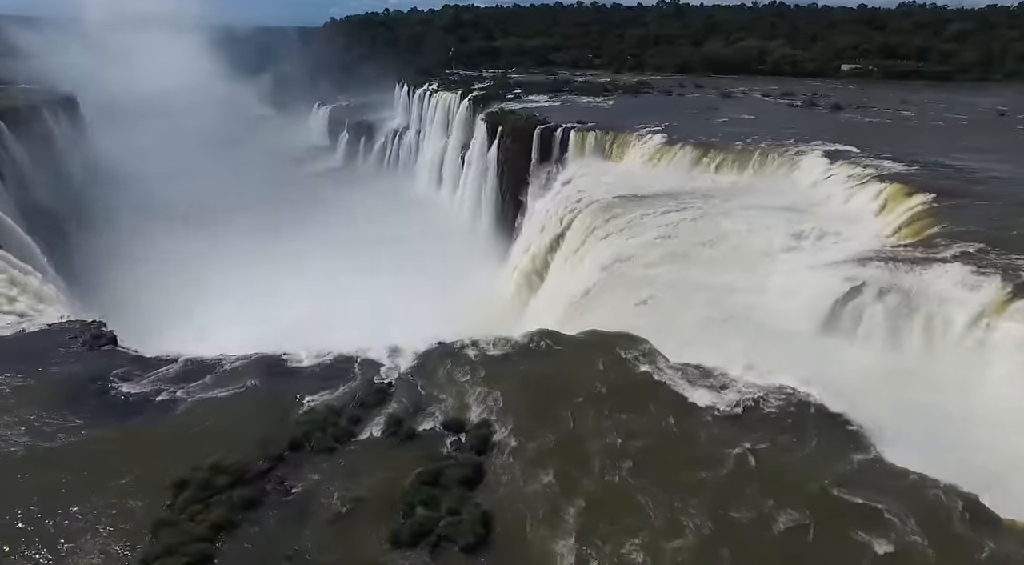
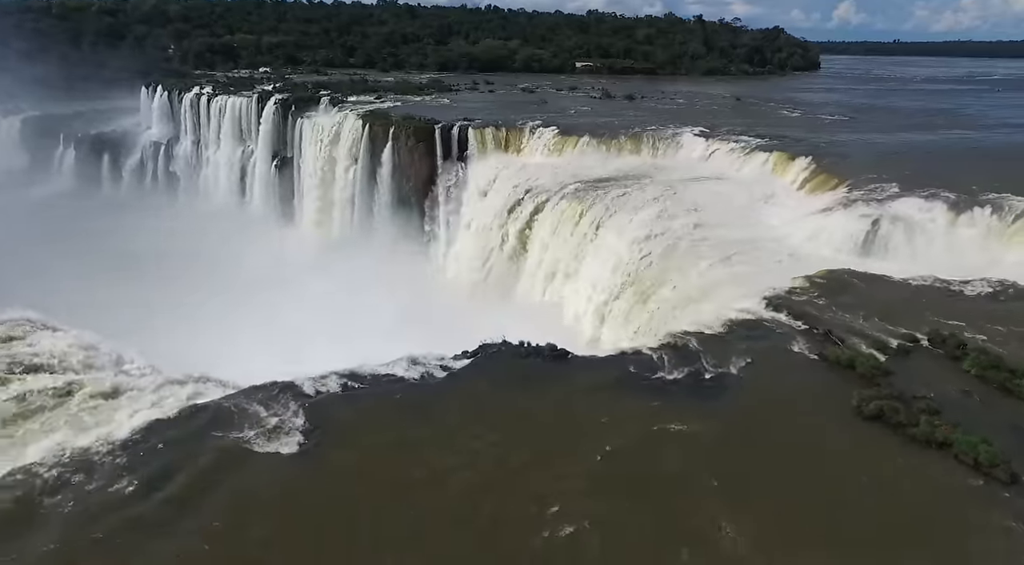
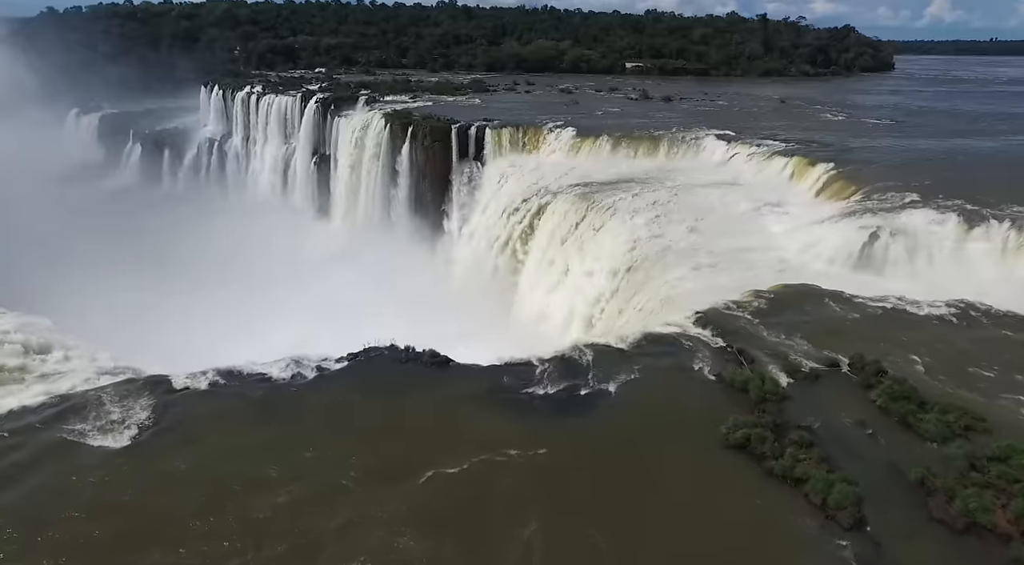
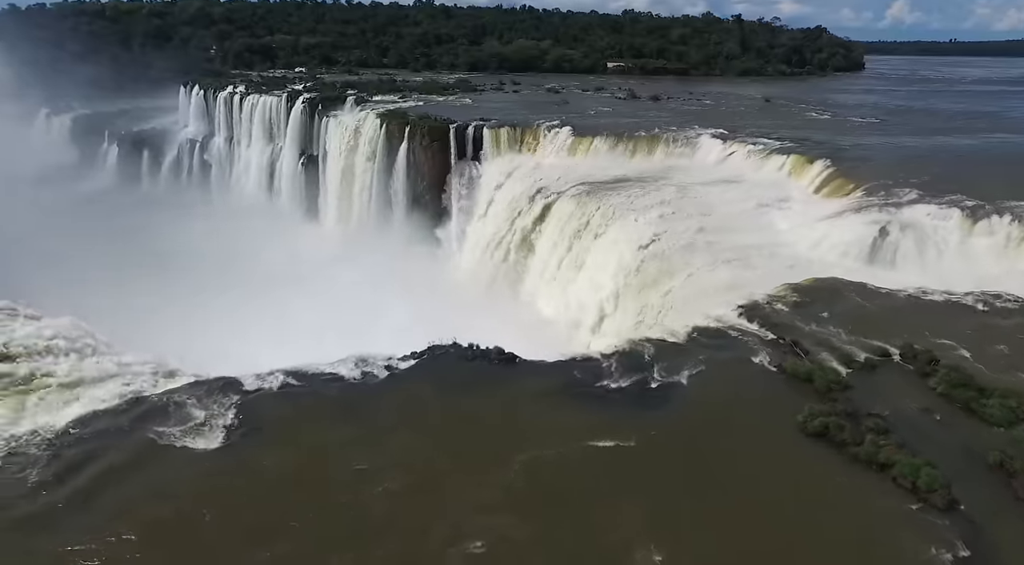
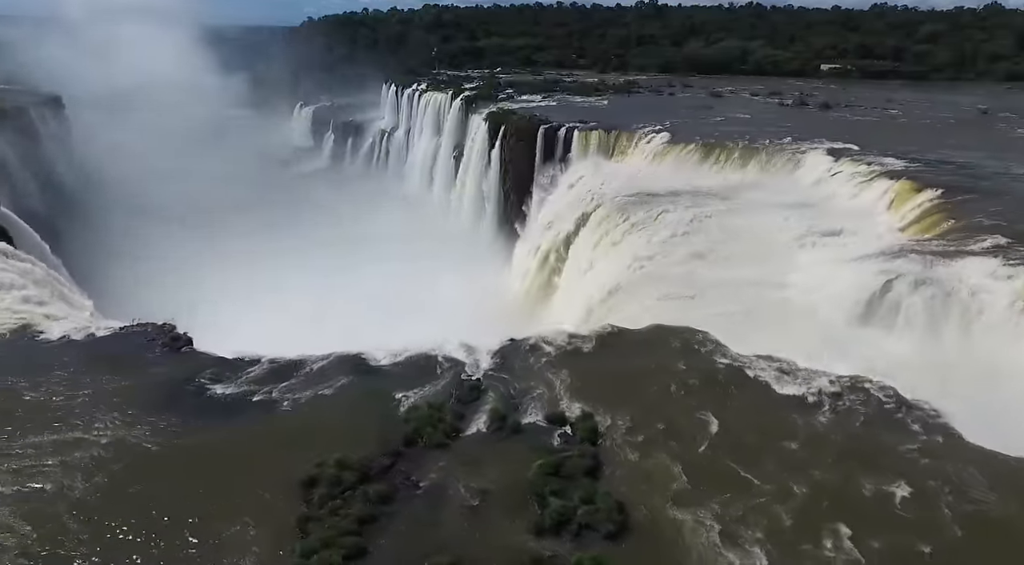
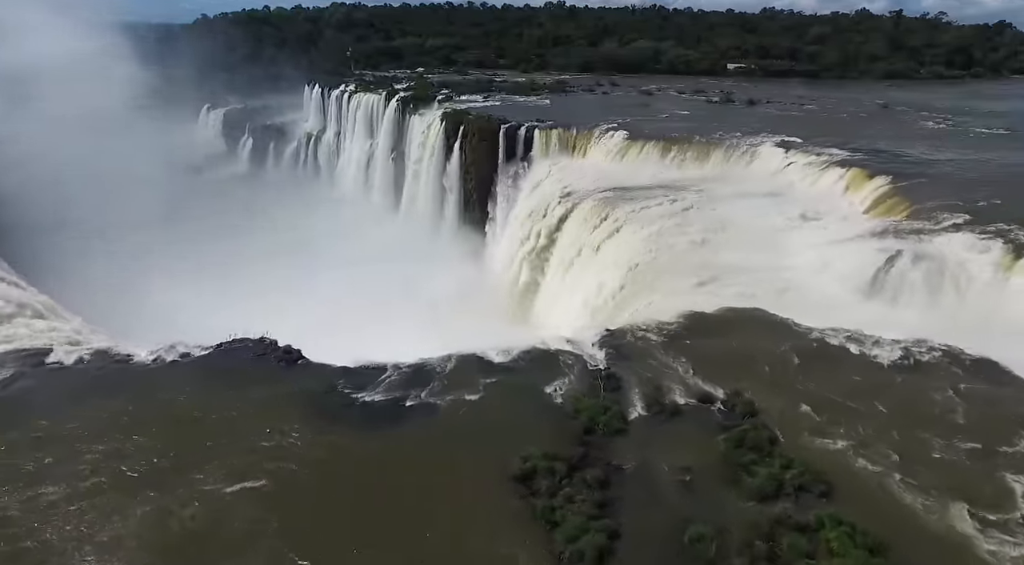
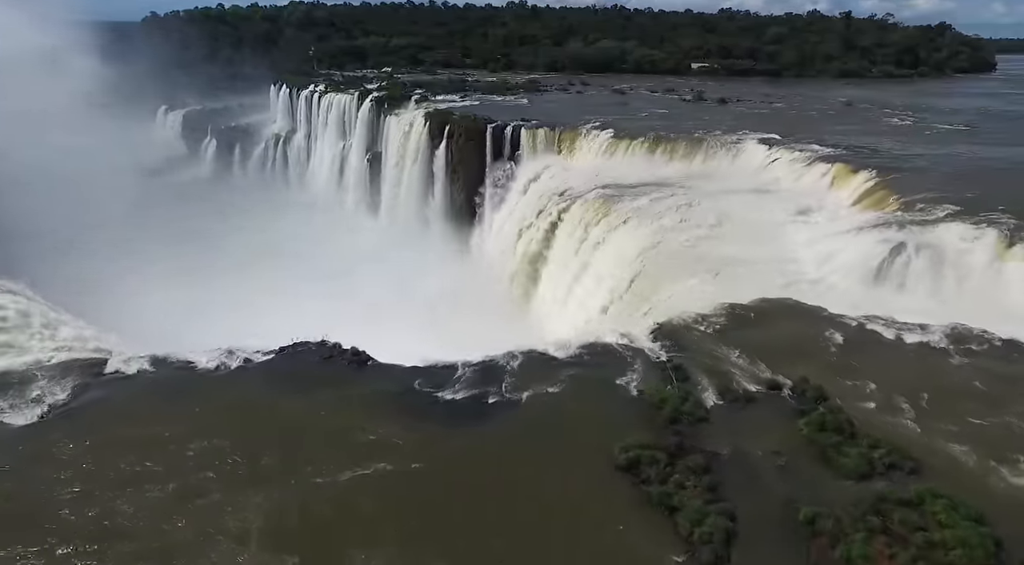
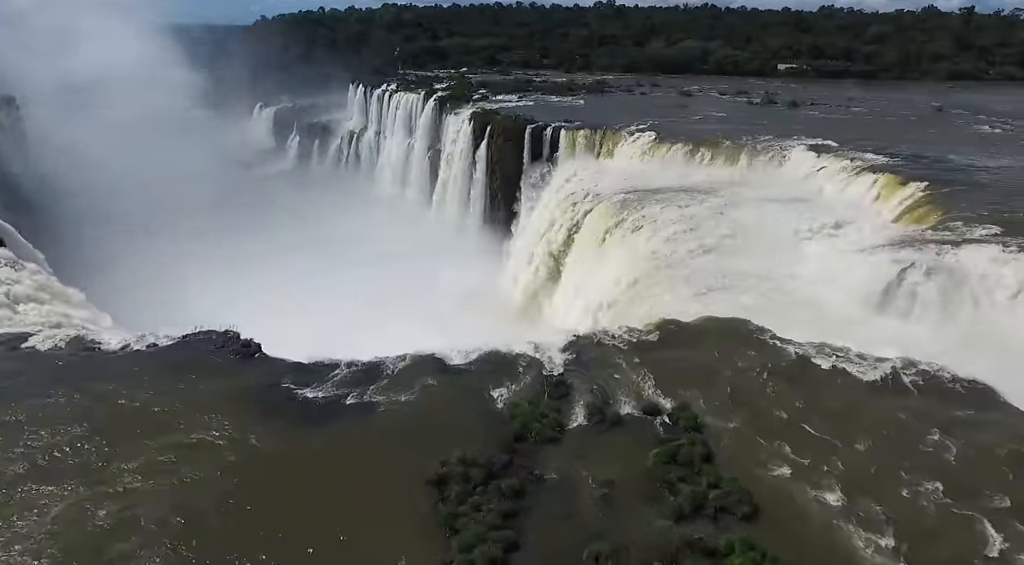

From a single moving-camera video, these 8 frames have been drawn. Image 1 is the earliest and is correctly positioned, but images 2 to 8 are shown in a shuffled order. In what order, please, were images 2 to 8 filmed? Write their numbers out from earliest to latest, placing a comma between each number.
5, 8, 6, 7, 3, 4, 2
